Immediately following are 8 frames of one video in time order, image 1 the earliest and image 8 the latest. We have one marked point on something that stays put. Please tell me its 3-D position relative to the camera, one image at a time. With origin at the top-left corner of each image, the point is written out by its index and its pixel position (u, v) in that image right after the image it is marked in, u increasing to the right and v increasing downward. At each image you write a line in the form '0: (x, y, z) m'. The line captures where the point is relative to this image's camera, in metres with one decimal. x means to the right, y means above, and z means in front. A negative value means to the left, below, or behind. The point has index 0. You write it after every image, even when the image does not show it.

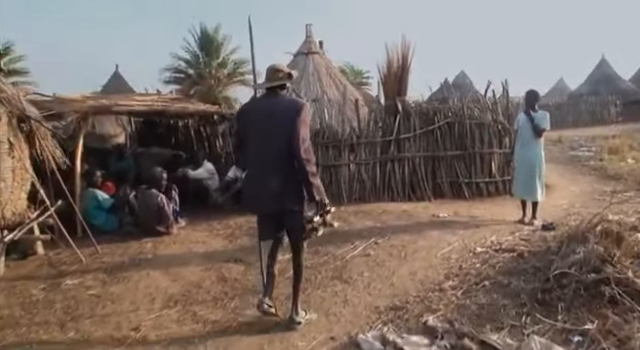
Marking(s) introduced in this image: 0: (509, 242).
0: (+2.4, -0.9, +5.7) m
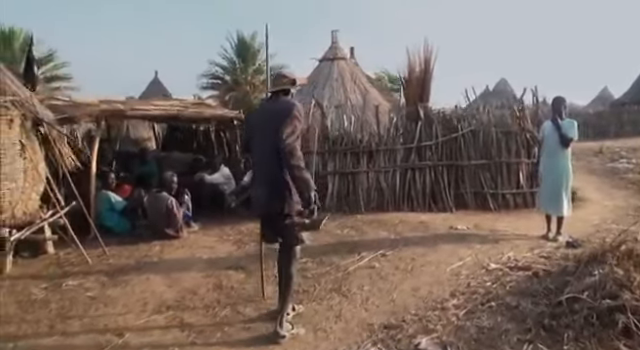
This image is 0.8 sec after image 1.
0: (+2.5, -1.0, +5.3) m
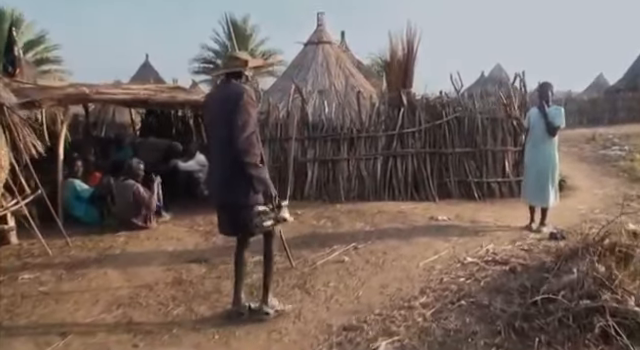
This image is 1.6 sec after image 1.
0: (+2.1, -0.9, +5.1) m
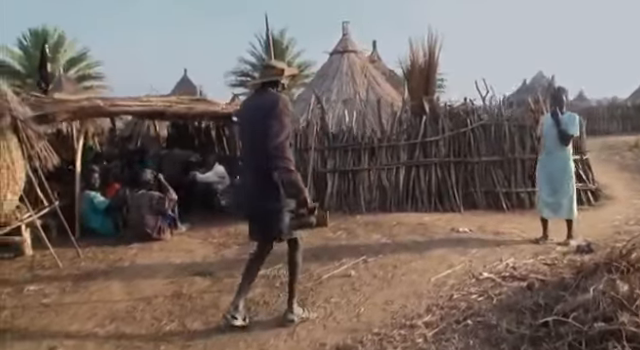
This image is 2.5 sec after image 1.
0: (+2.2, -1.0, +4.7) m
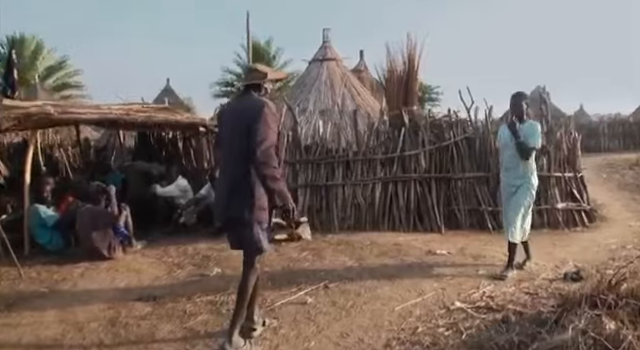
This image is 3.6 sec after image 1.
0: (+1.7, -1.2, +4.2) m
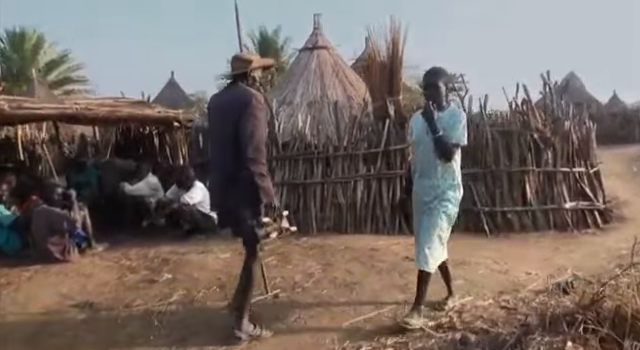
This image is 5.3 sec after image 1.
0: (+1.2, -1.1, +3.5) m
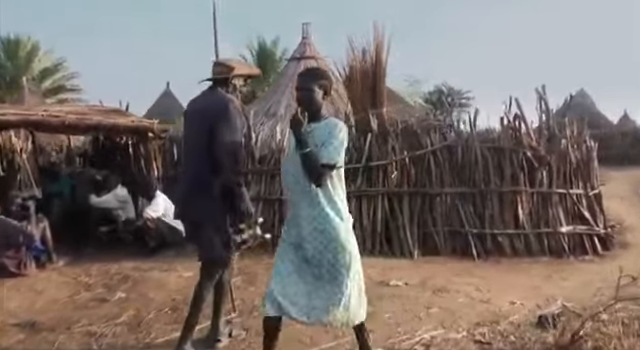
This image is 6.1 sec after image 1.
0: (+0.9, -1.2, +3.1) m
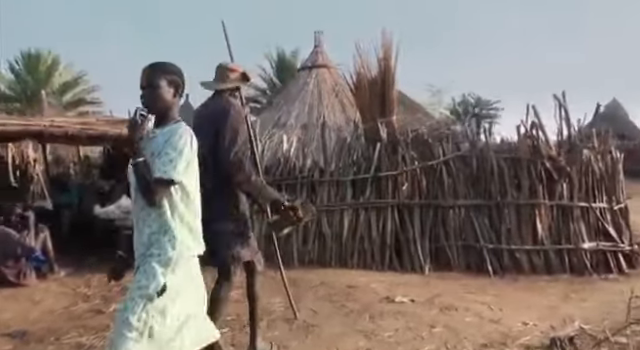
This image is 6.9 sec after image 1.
0: (+0.8, -1.3, +2.9) m
